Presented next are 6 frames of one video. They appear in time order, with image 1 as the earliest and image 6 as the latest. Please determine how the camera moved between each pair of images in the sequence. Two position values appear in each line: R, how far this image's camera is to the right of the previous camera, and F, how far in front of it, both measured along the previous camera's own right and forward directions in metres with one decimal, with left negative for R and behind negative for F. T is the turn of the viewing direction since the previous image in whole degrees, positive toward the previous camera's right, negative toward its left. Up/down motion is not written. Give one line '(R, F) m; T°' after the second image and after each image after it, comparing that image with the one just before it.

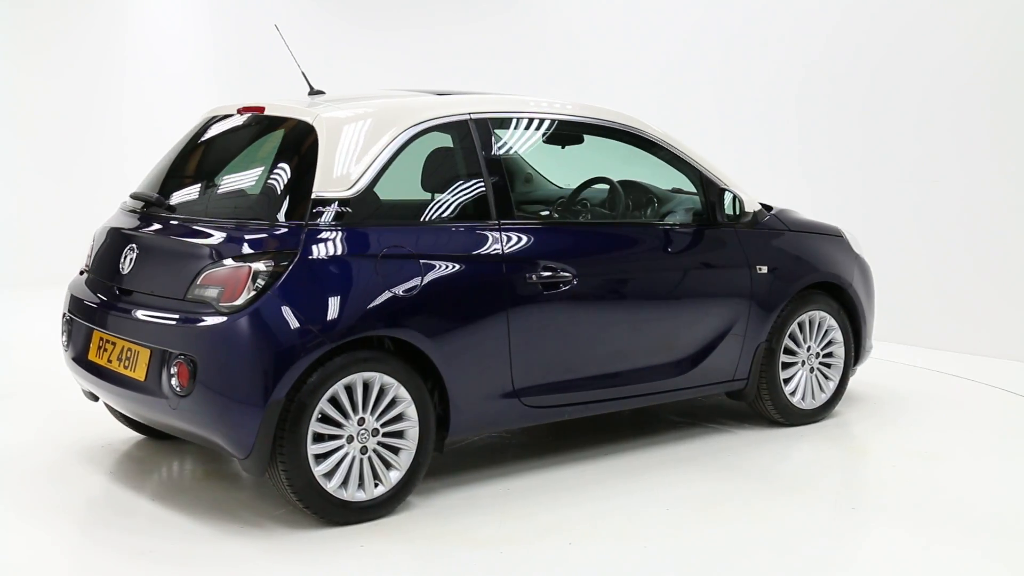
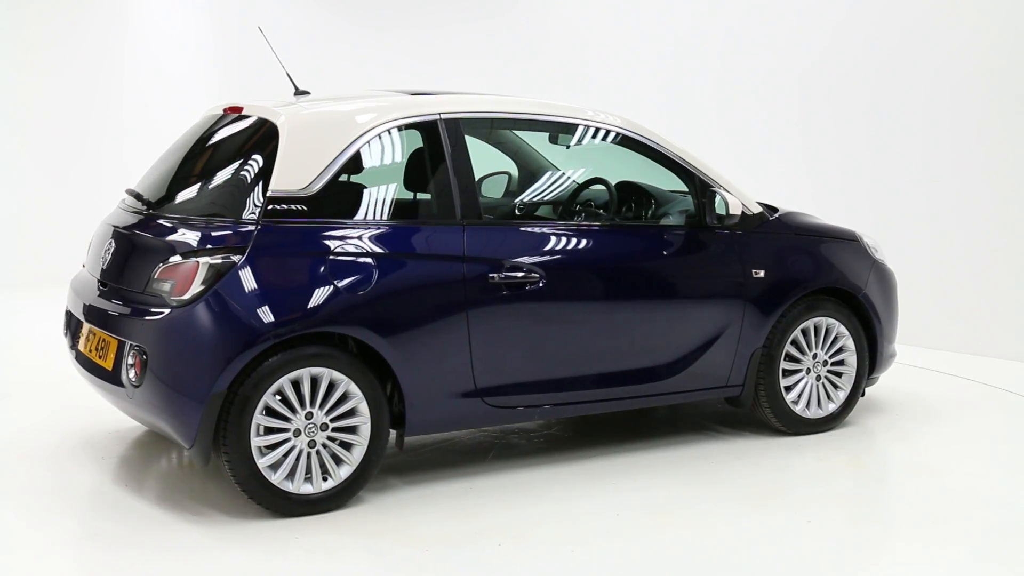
(+0.5, 0.0) m; -7°
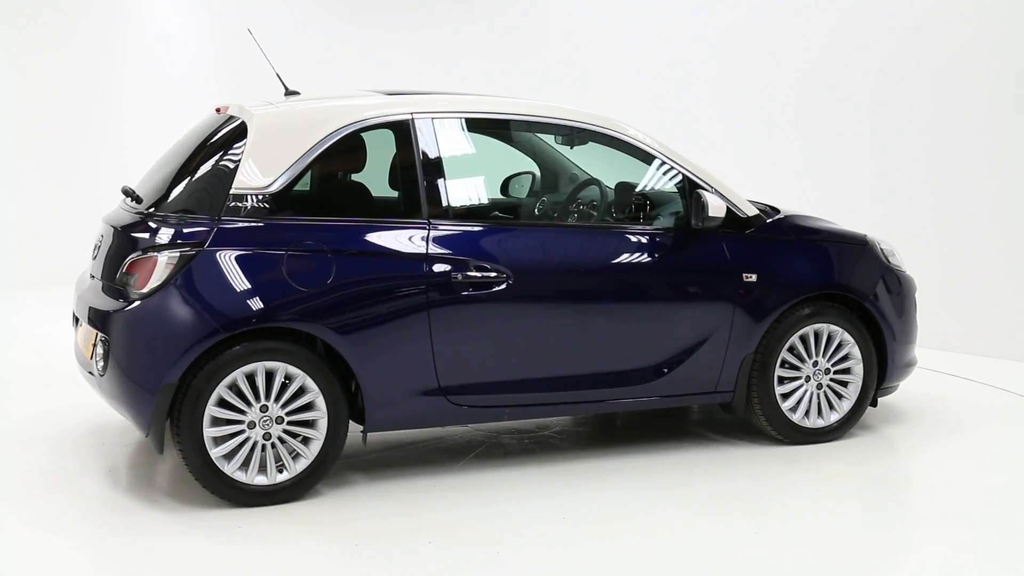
(+0.5, 0.0) m; -6°
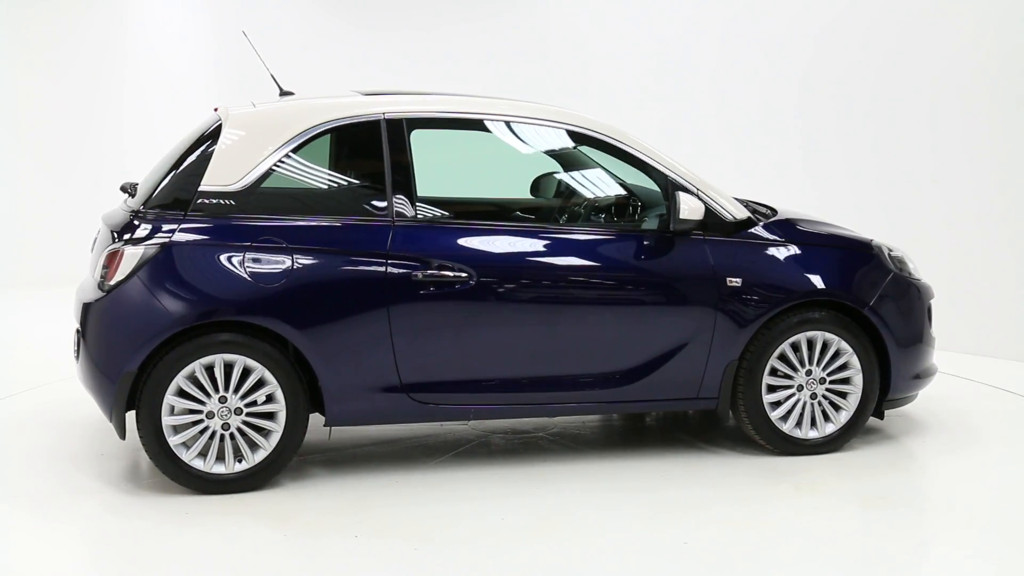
(+0.6, 0.0) m; -7°
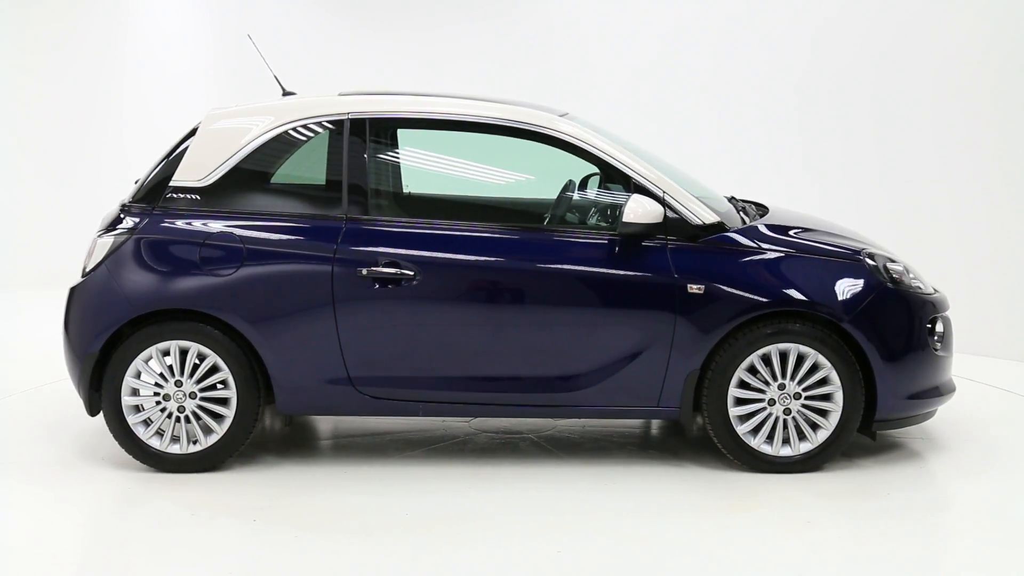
(+0.9, +0.1) m; -11°
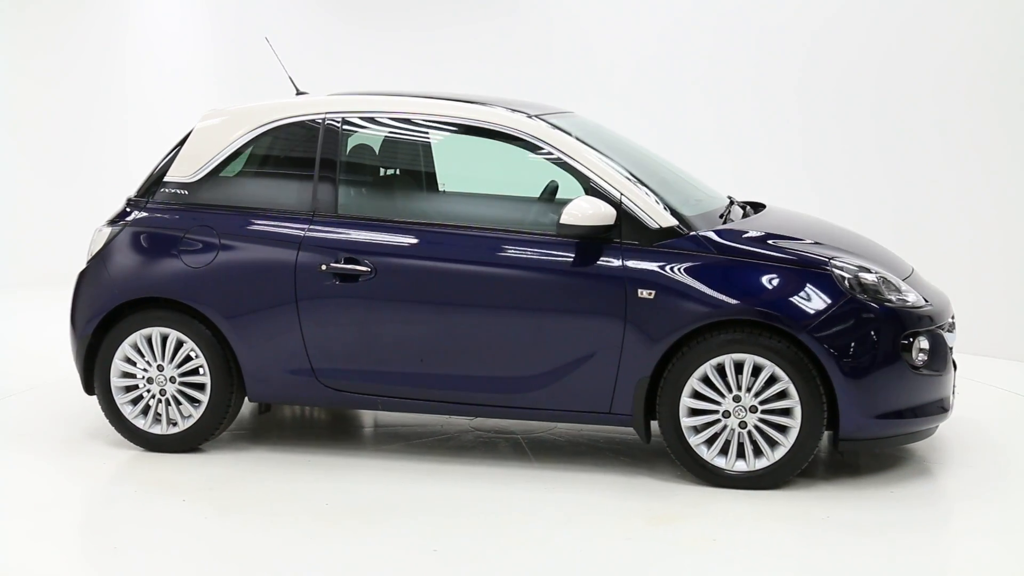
(+0.8, +0.1) m; -11°
